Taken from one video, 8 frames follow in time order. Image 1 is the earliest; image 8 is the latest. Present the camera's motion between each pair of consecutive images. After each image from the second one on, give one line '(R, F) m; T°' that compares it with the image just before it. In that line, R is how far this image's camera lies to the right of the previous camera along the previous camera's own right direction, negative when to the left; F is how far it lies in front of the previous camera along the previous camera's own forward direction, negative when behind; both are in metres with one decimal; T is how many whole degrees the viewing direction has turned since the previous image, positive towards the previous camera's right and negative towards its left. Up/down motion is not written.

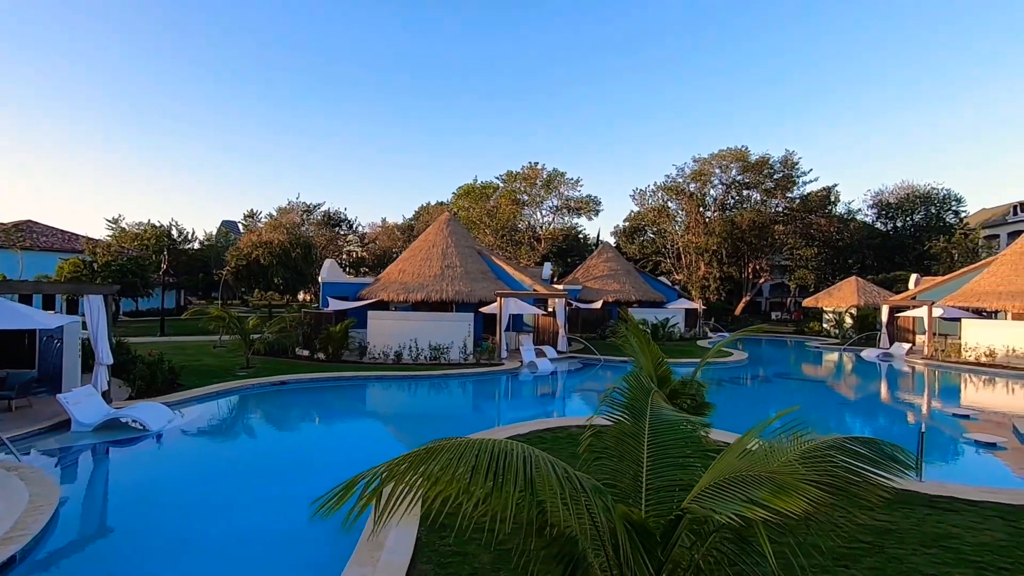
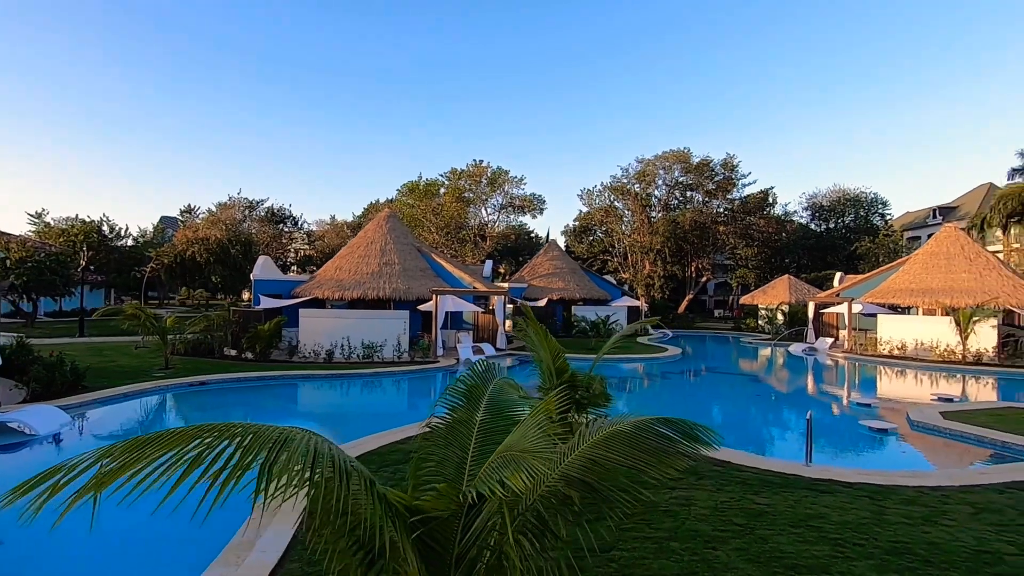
(+0.7, 0.0) m; +5°
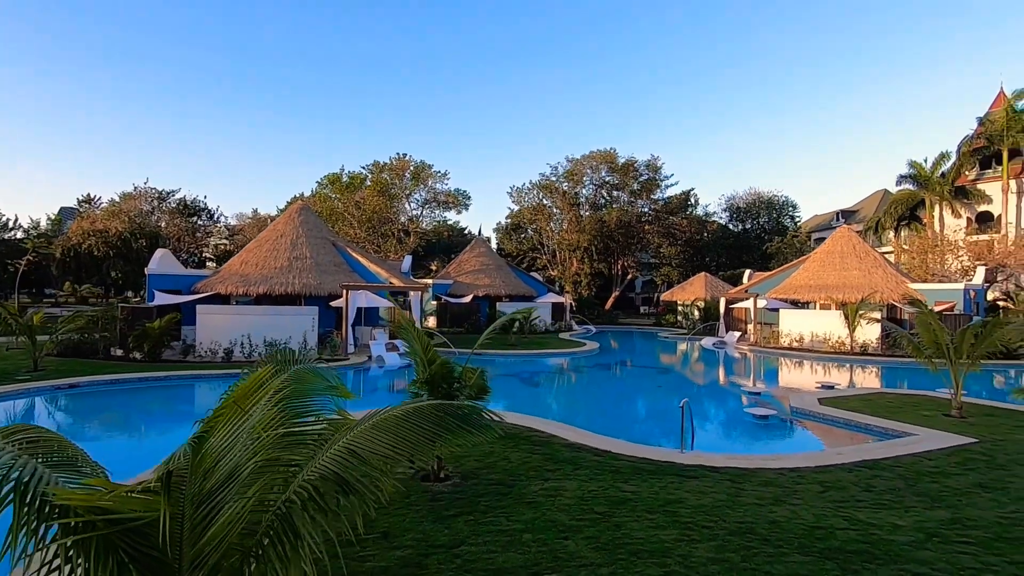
(+0.8, +0.1) m; +7°
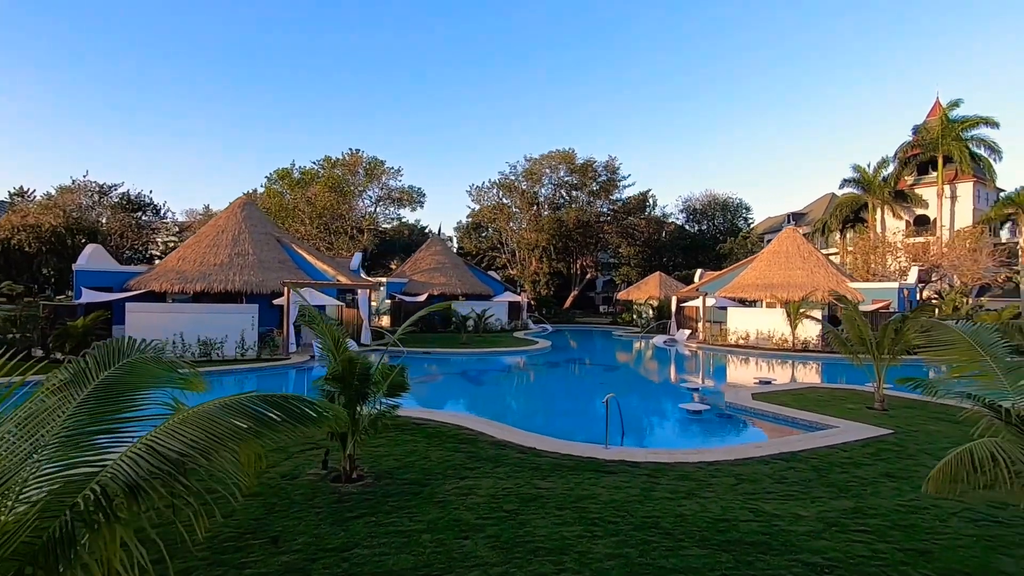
(+0.6, +0.1) m; +4°
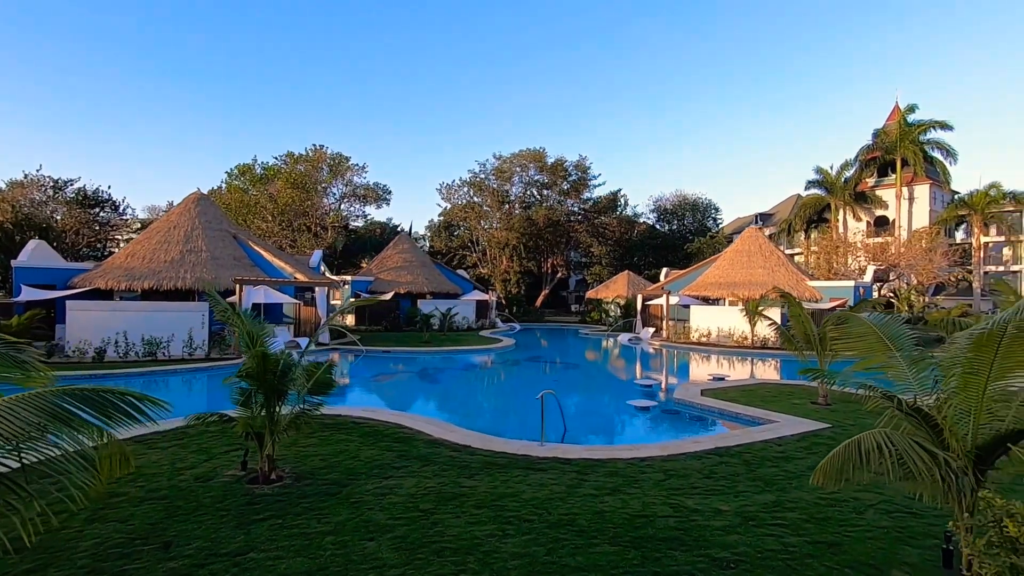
(+0.6, +0.1) m; +2°
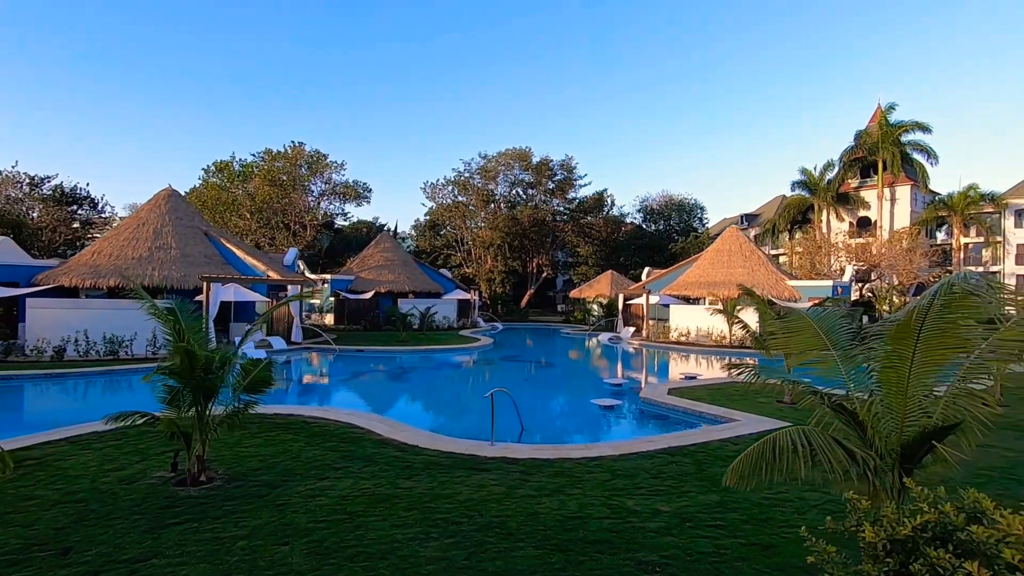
(+0.6, +0.2) m; +1°
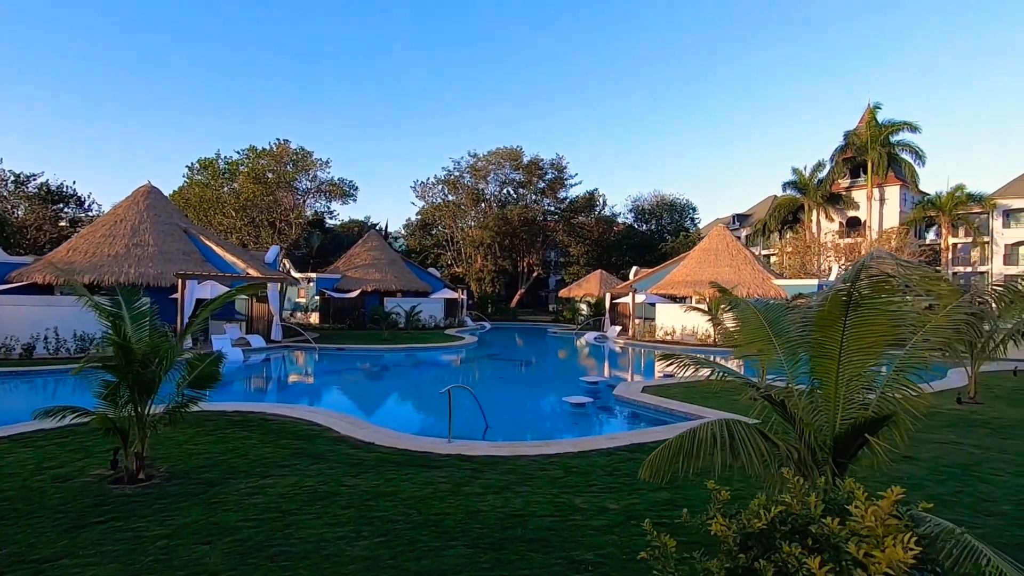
(+0.5, +0.2) m; 0°
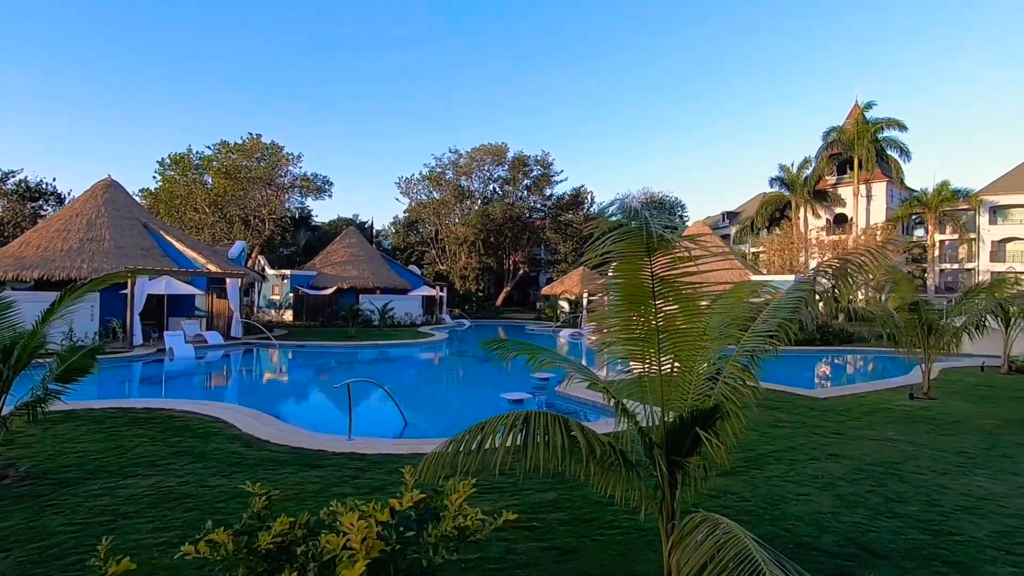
(+1.2, +0.4) m; 0°
